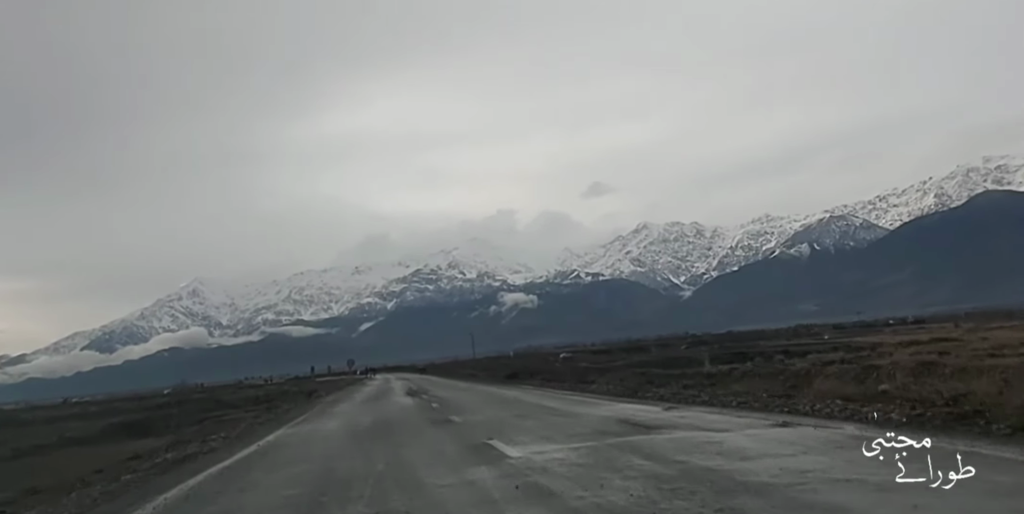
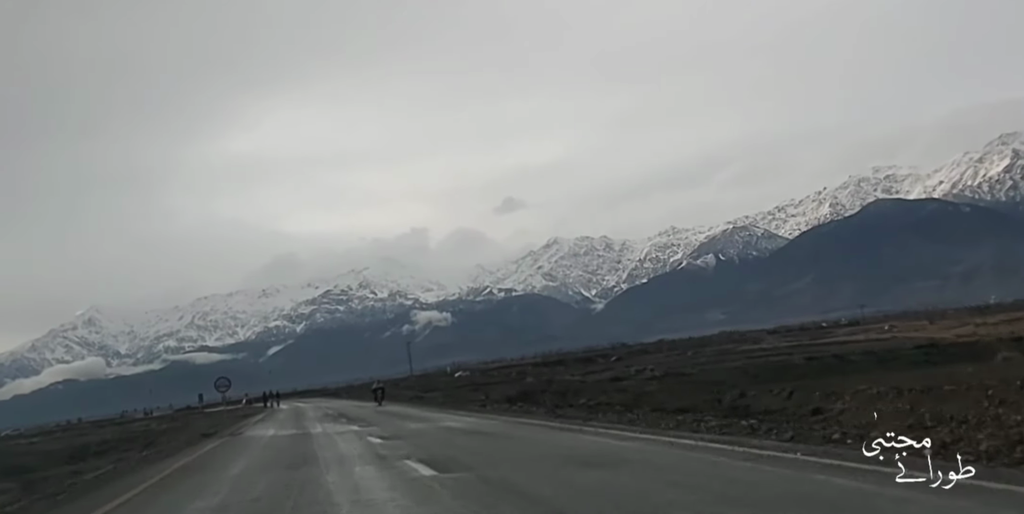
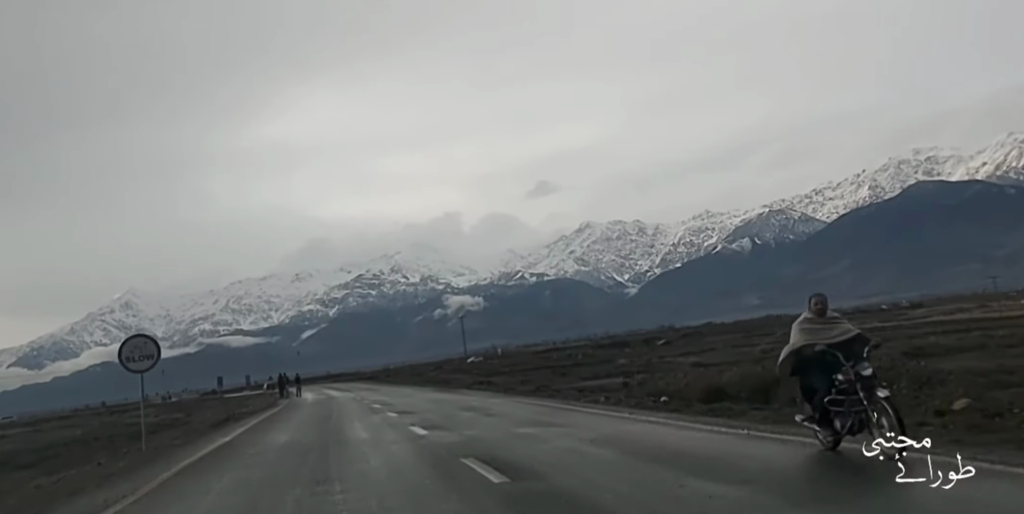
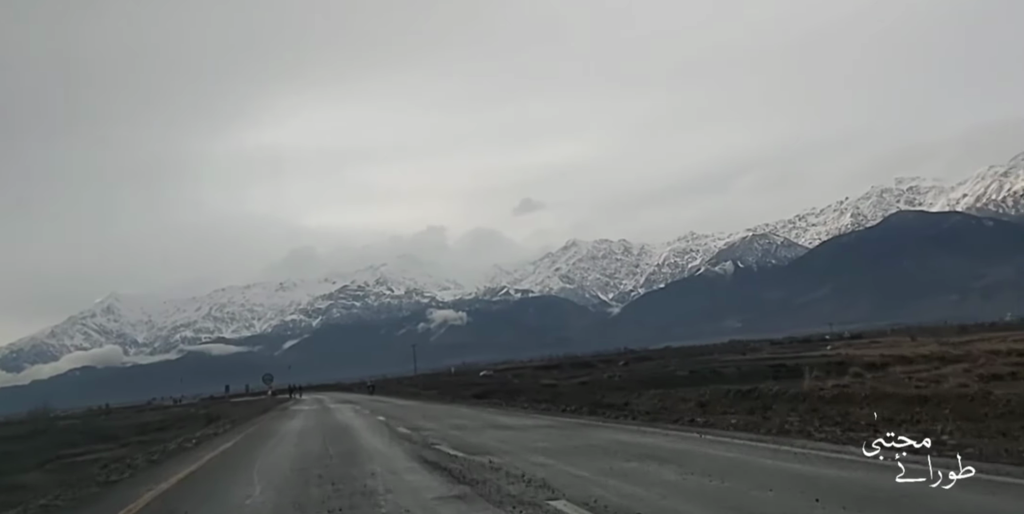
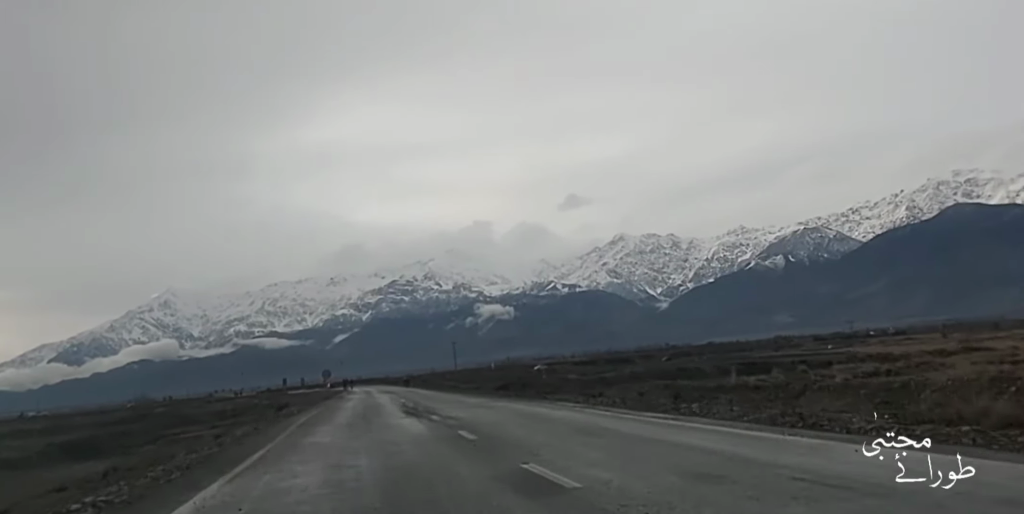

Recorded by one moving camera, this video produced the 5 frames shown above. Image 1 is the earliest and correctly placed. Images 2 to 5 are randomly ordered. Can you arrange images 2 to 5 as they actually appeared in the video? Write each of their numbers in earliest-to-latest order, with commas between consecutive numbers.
5, 4, 2, 3
